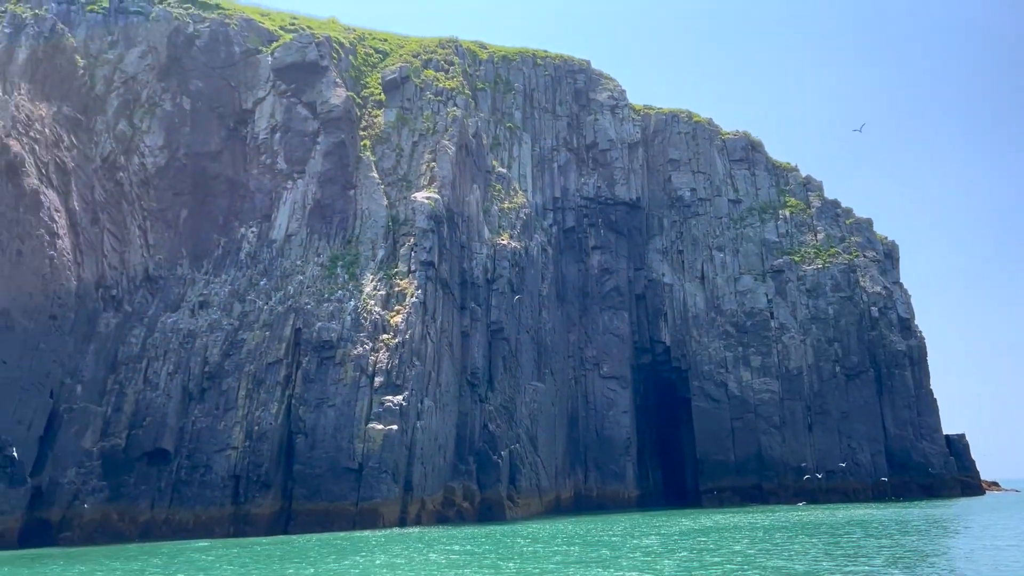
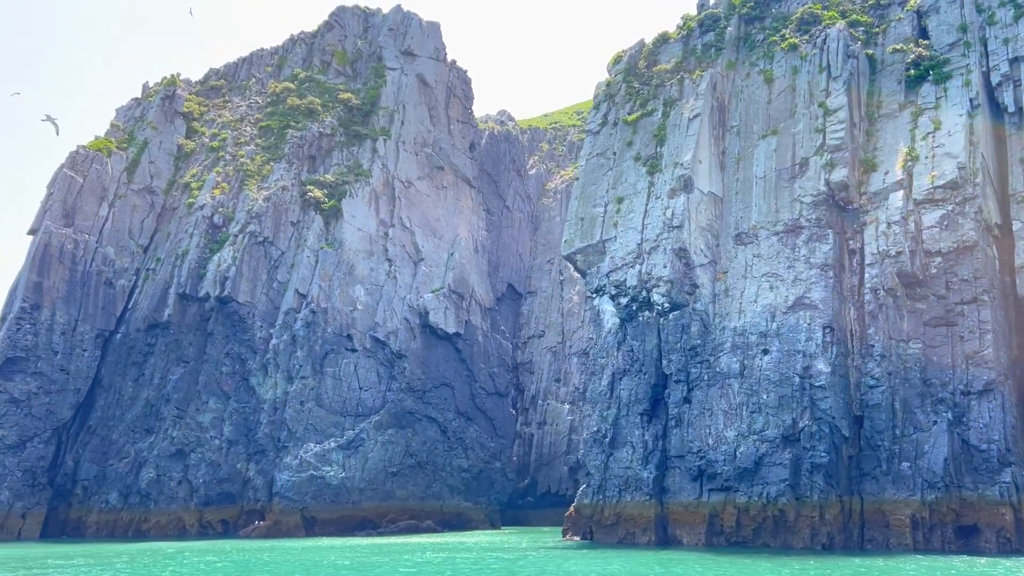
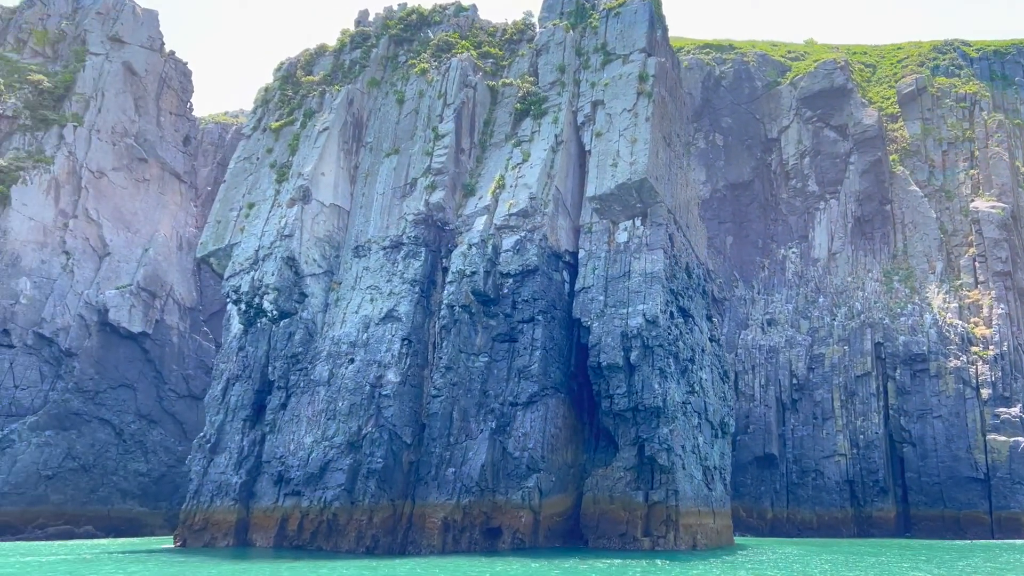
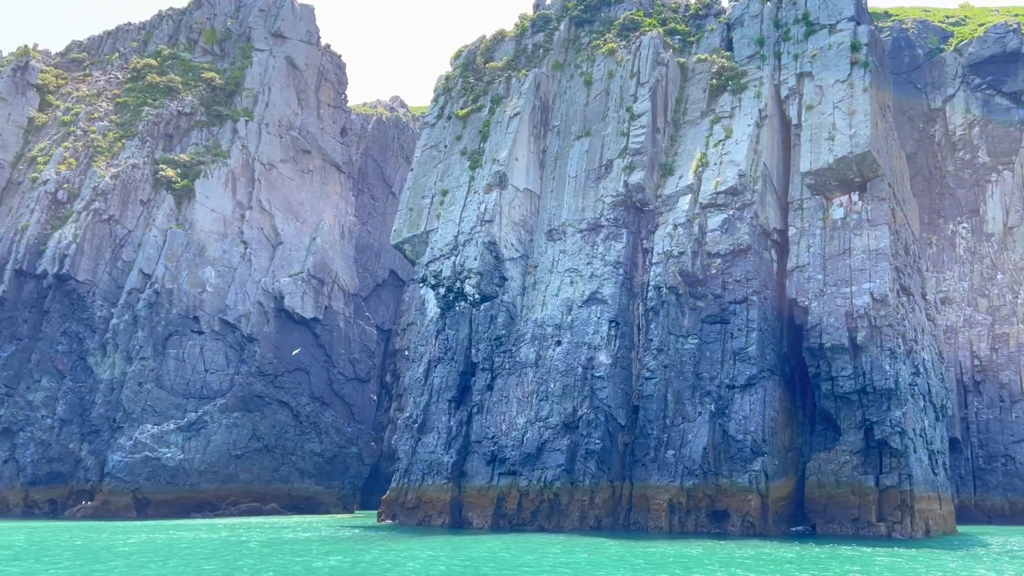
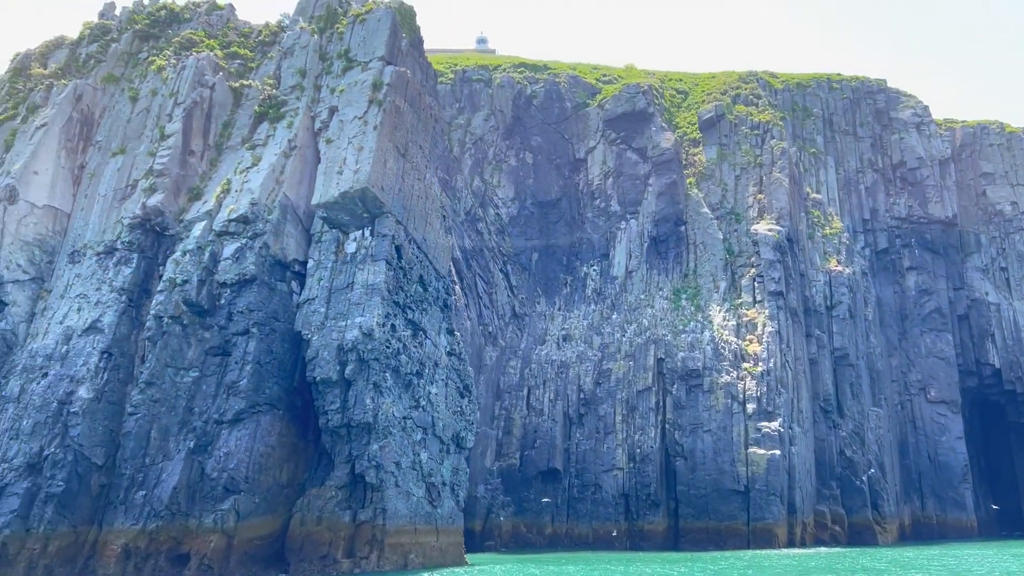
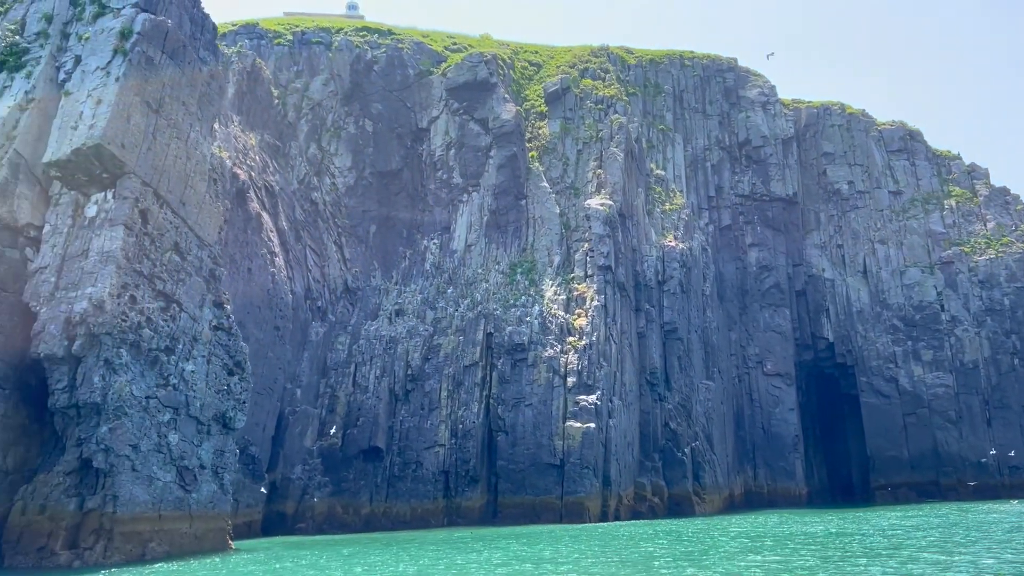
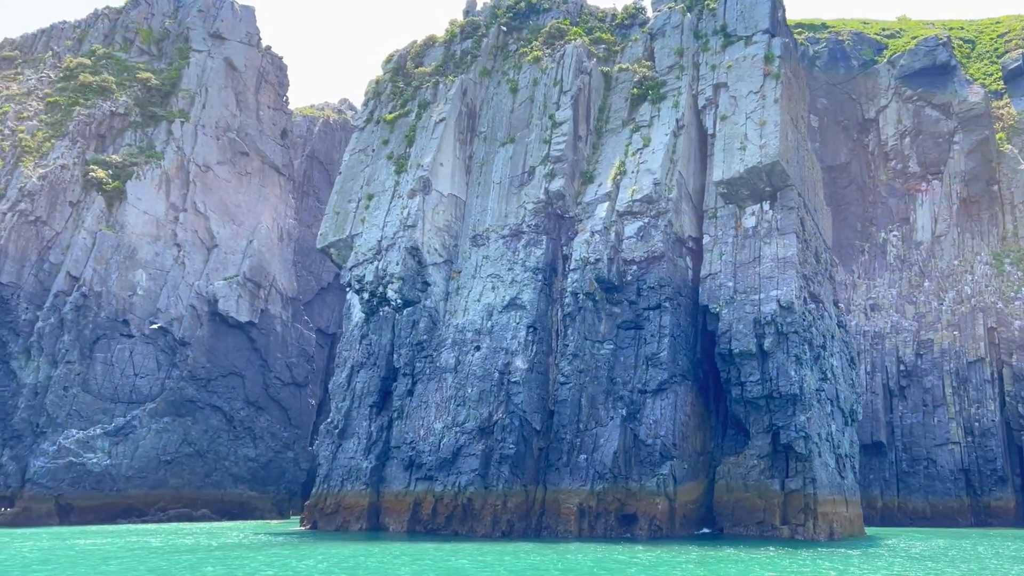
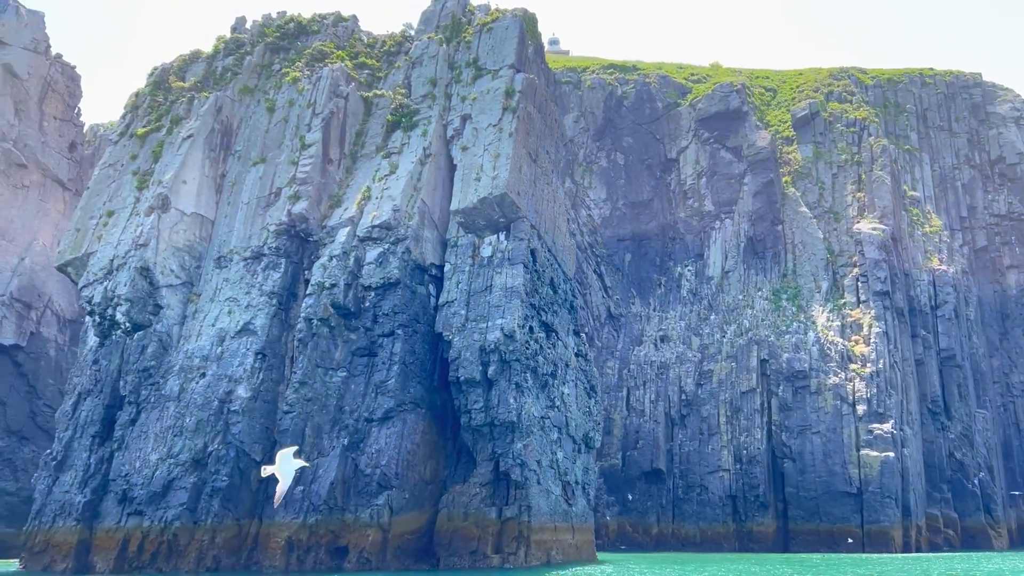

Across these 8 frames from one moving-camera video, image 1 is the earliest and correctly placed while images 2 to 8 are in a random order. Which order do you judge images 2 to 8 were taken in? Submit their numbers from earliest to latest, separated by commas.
6, 5, 8, 3, 7, 4, 2
